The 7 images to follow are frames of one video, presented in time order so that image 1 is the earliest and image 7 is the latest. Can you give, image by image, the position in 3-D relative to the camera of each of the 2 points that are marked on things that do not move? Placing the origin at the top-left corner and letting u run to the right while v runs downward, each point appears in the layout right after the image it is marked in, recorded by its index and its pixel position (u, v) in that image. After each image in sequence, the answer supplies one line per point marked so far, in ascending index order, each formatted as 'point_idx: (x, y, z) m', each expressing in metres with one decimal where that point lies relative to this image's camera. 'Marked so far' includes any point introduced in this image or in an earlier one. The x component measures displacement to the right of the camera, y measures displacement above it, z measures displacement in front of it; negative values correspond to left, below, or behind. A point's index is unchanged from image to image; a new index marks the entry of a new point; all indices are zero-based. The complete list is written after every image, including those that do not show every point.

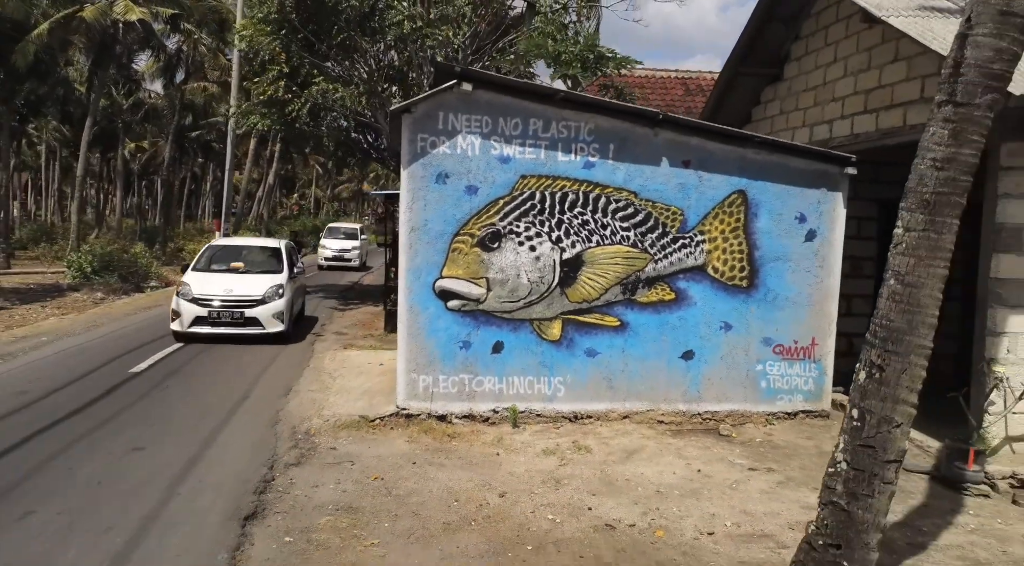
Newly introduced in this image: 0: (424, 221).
0: (-0.7, +0.5, +5.5) m
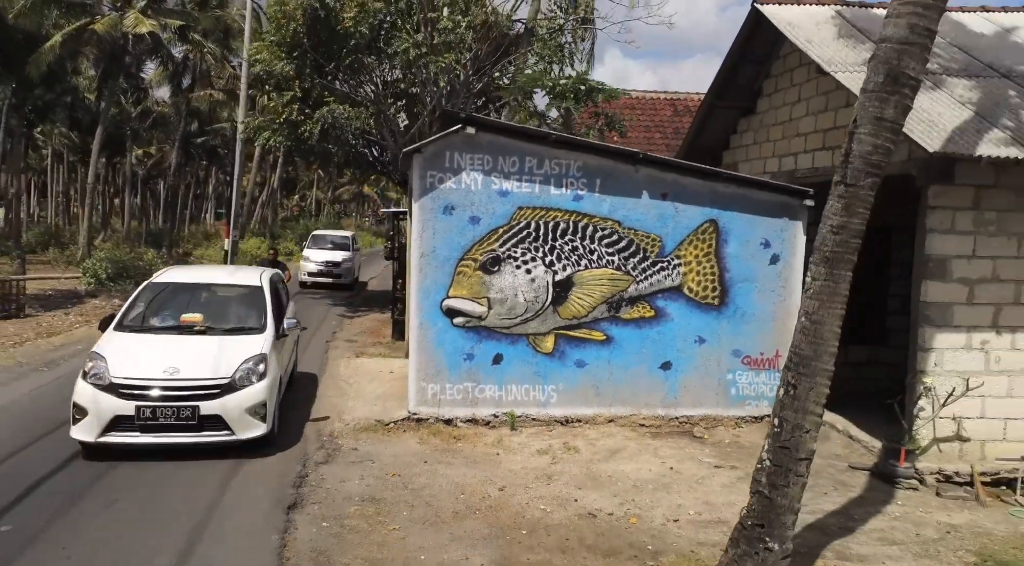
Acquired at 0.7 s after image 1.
0: (-0.7, +0.3, +6.2) m
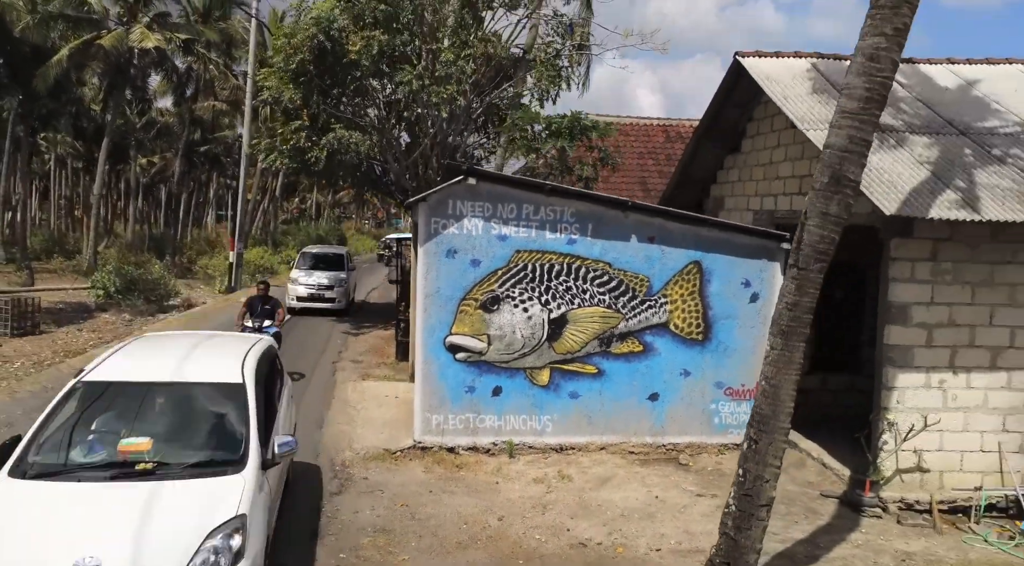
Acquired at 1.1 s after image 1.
0: (-0.7, 0.0, +6.7) m
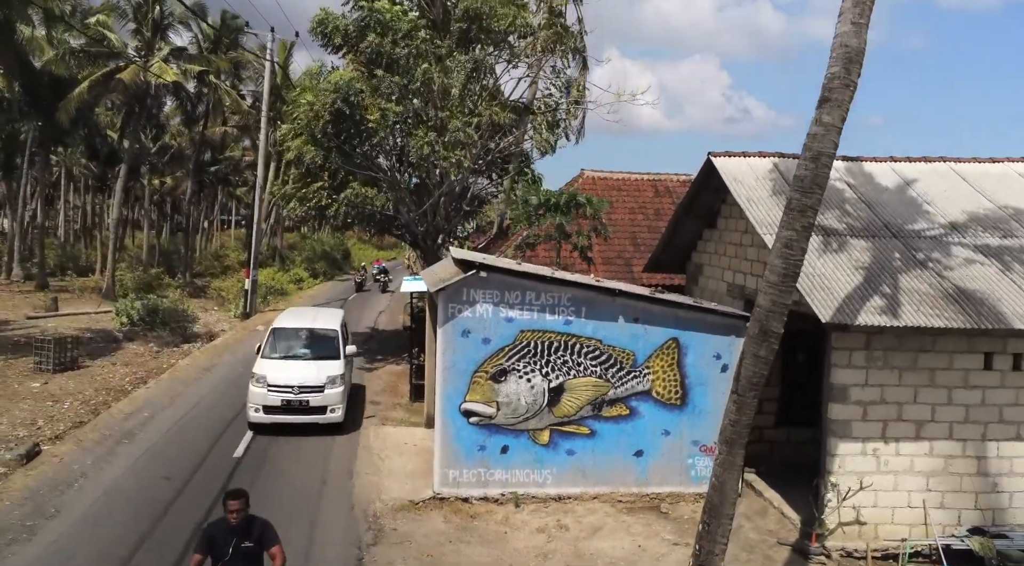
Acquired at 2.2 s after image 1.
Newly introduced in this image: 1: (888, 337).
0: (-0.7, -0.9, +7.8) m
1: (+3.7, -0.5, +6.8) m
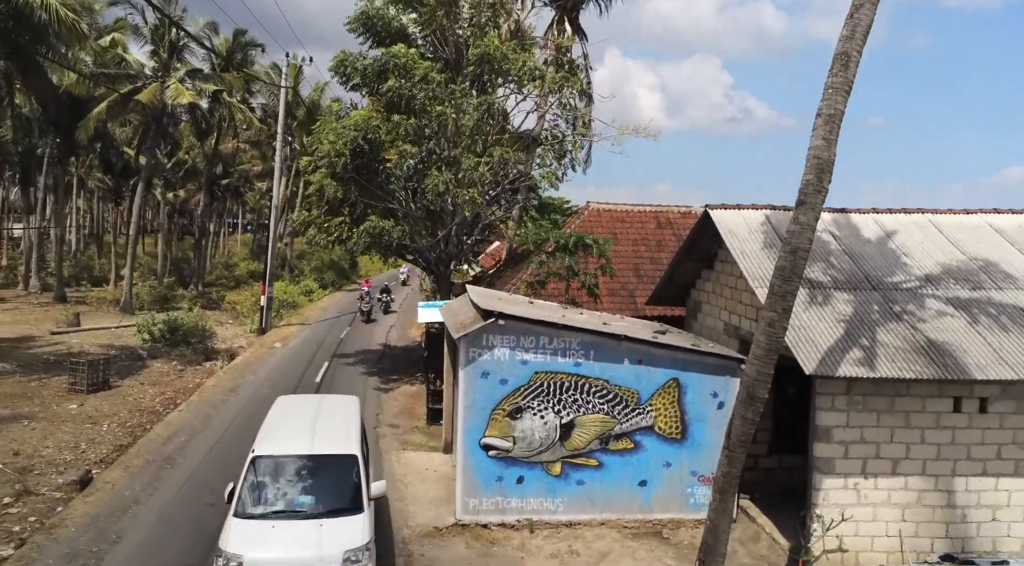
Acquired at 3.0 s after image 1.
0: (-0.5, -1.5, +8.6) m
1: (+3.9, -1.1, +7.6) m
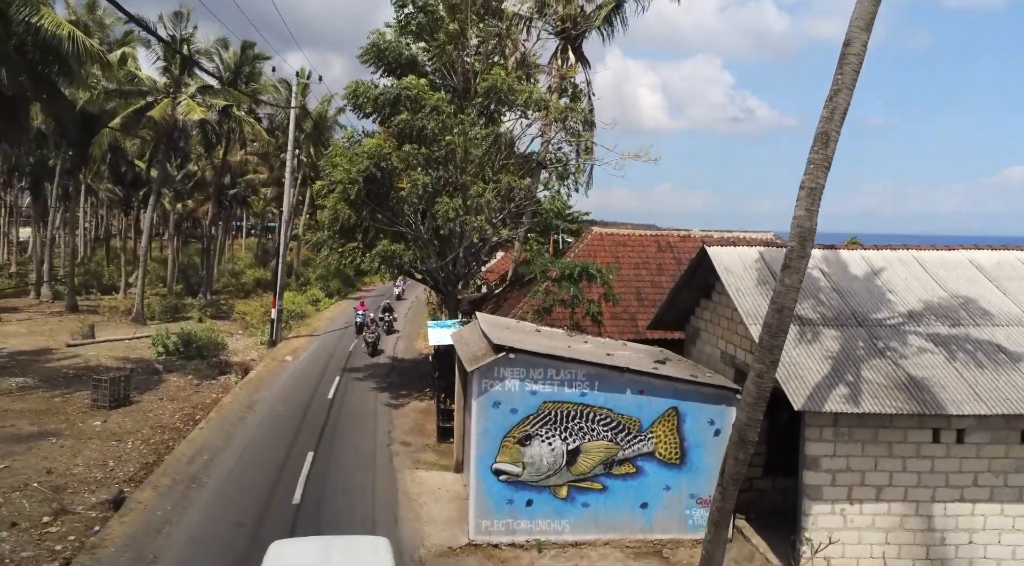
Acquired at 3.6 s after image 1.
0: (-0.4, -2.0, +9.2) m
1: (+4.0, -1.6, +8.2) m
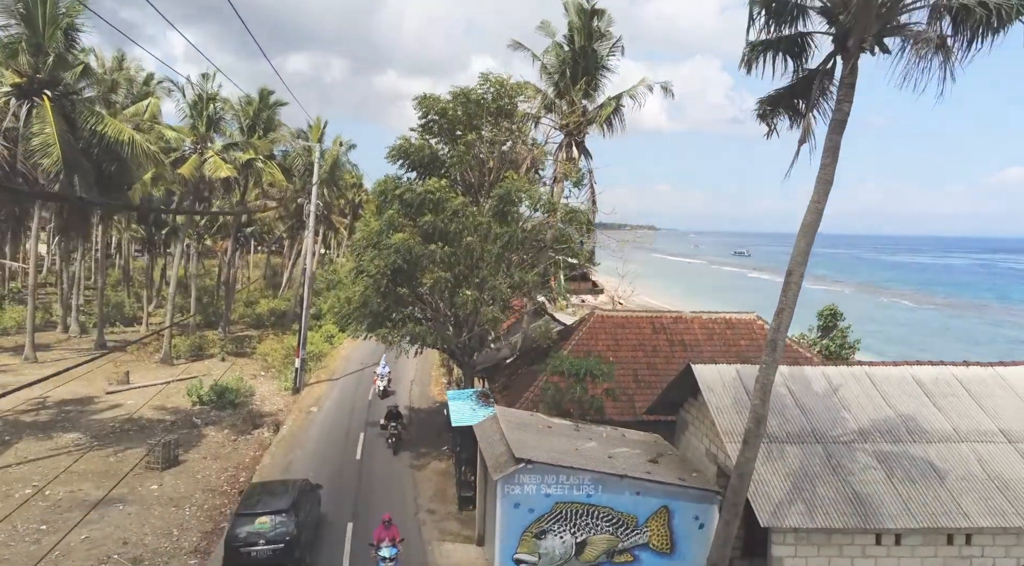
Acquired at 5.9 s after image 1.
0: (-0.1, -3.9, +11.1) m
1: (+4.3, -3.5, +10.1) m
